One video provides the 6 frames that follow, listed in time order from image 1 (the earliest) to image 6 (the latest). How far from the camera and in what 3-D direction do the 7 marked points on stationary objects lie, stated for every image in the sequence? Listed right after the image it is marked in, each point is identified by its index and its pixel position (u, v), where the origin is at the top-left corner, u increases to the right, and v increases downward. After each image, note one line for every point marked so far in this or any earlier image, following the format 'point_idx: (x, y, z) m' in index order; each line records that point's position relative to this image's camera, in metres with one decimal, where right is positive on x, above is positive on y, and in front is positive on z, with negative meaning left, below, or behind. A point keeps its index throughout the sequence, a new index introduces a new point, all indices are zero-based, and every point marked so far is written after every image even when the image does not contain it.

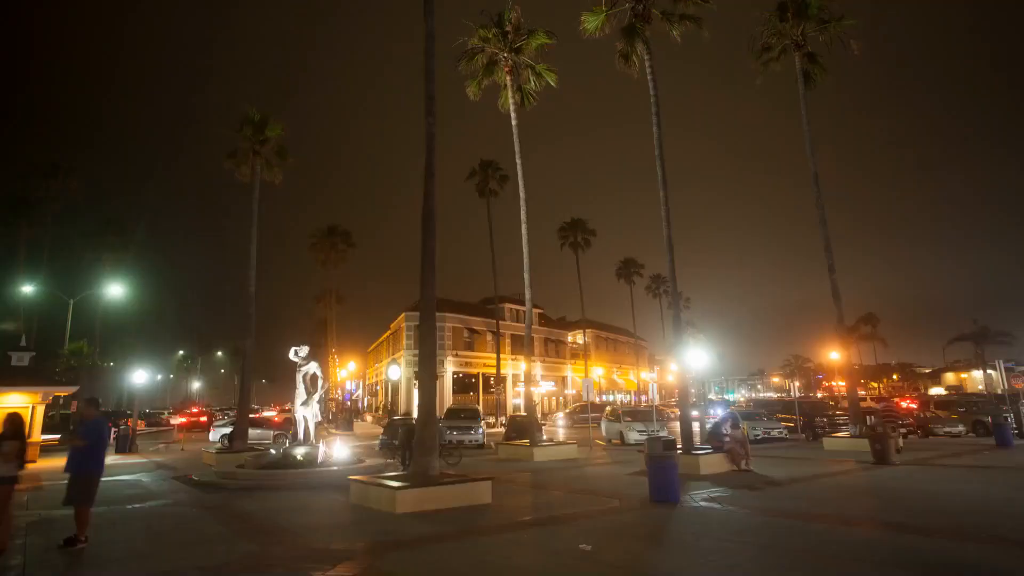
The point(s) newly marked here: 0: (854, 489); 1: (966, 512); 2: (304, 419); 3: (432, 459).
0: (+7.7, -4.4, +13.9) m
1: (+8.4, -4.1, +11.7) m
2: (-6.0, -3.8, +18.3) m
3: (-1.5, -3.3, +12.1) m
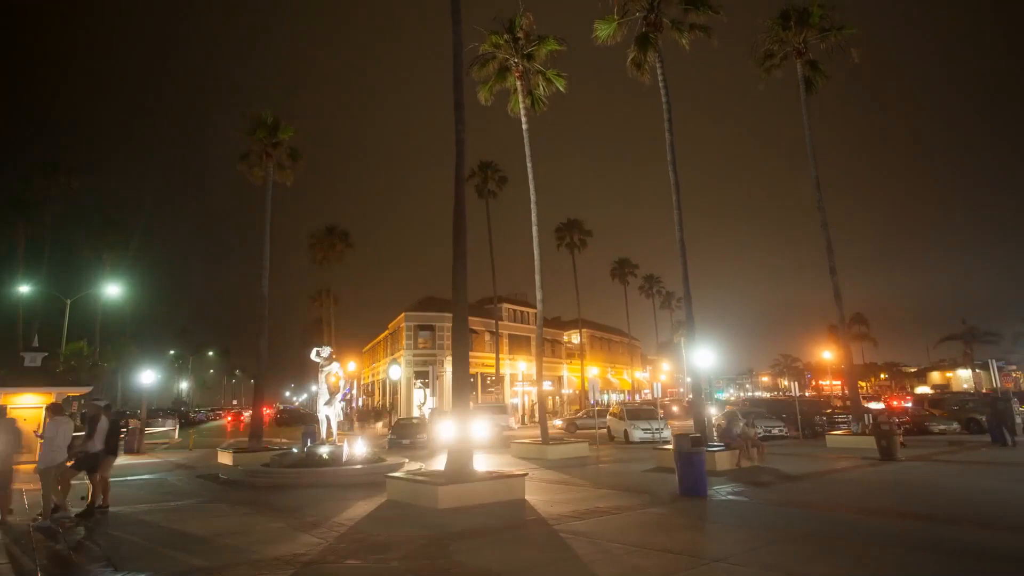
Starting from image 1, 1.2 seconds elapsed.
0: (+8.3, -4.5, +14.5) m
1: (+9.0, -4.1, +12.3) m
2: (-5.5, -3.8, +18.6) m
3: (-0.9, -3.3, +12.5) m
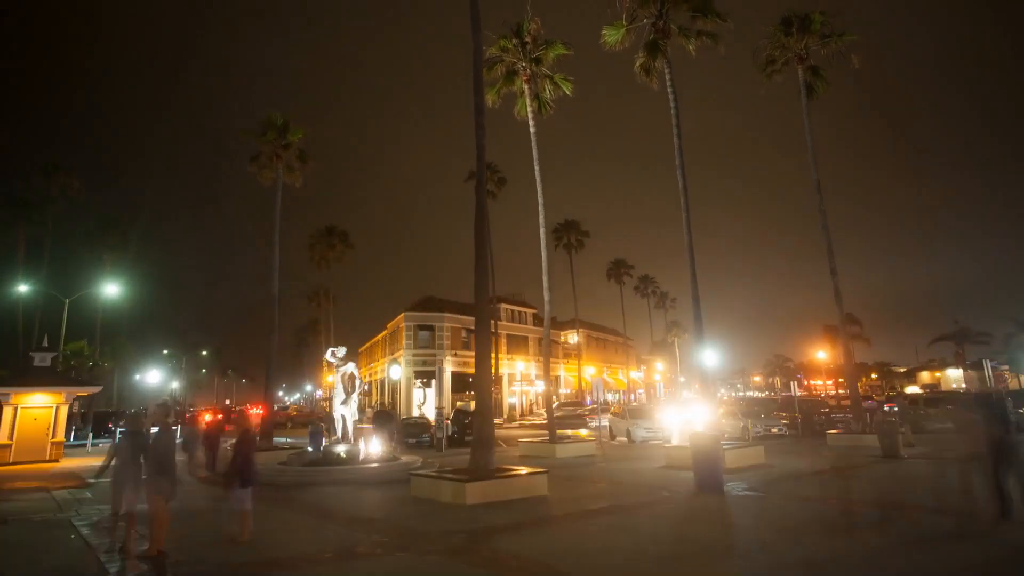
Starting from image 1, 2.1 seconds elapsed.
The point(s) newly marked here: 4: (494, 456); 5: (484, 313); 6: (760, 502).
0: (+8.7, -4.5, +15.0) m
1: (+9.4, -4.2, +12.8) m
2: (-5.1, -3.9, +18.9) m
3: (-0.4, -3.4, +12.8) m
4: (-0.4, -3.4, +12.9) m
5: (-0.6, -0.5, +13.7) m
6: (+4.8, -4.1, +12.1) m
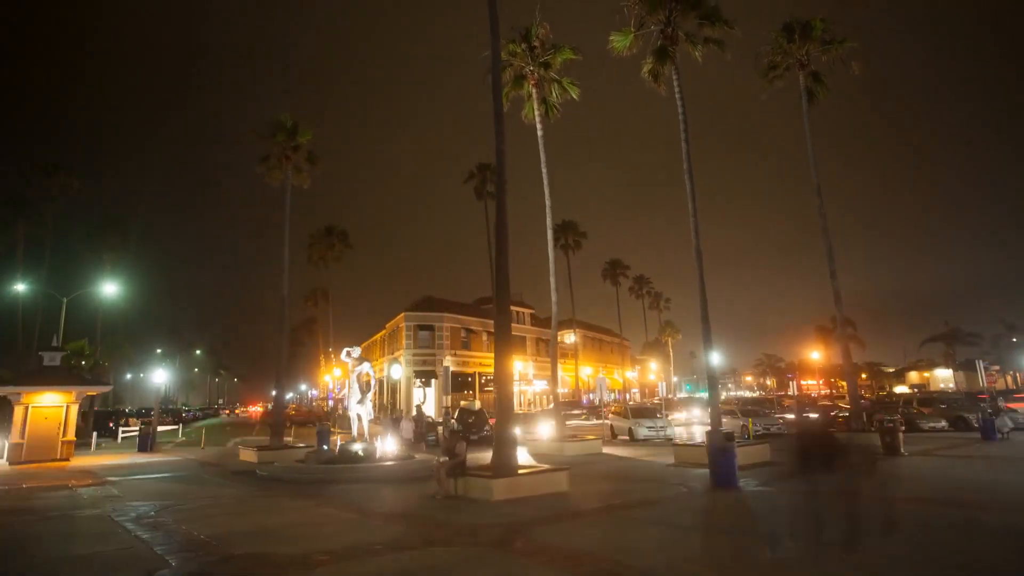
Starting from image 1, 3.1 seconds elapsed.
0: (+9.1, -4.6, +15.5) m
1: (+9.9, -4.3, +13.3) m
2: (-4.7, -3.9, +19.2) m
3: (0.0, -3.4, +13.2) m
4: (+0.1, -3.5, +13.3) m
5: (-0.2, -0.6, +14.0) m
6: (+5.2, -4.2, +12.5) m
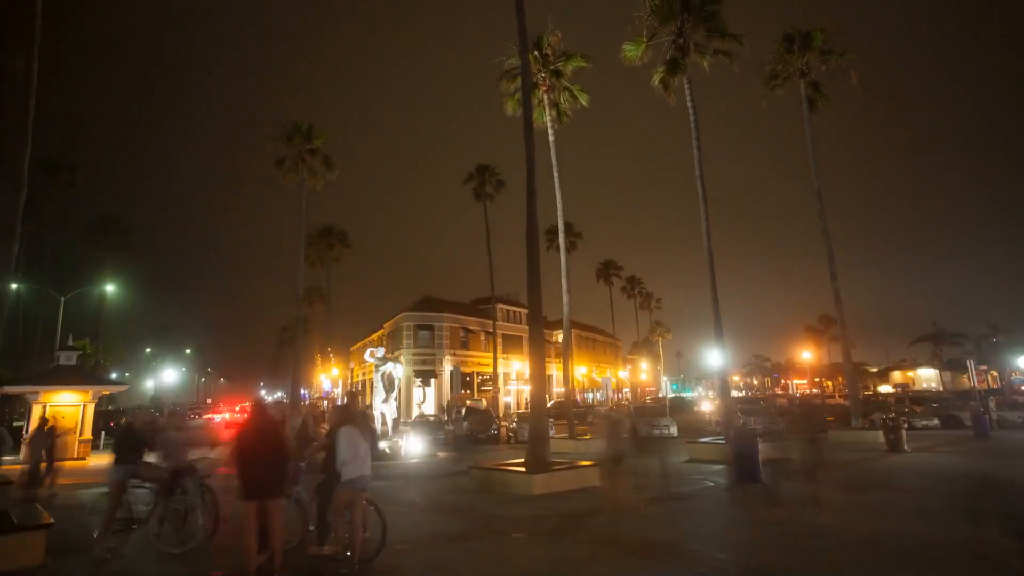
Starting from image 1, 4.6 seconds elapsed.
0: (+9.8, -4.7, +16.3) m
1: (+10.6, -4.4, +14.1) m
2: (-4.1, -4.0, +19.7) m
3: (+0.7, -3.5, +13.8) m
4: (+0.8, -3.6, +13.9) m
5: (+0.6, -0.6, +14.6) m
6: (+6.0, -4.3, +13.3) m
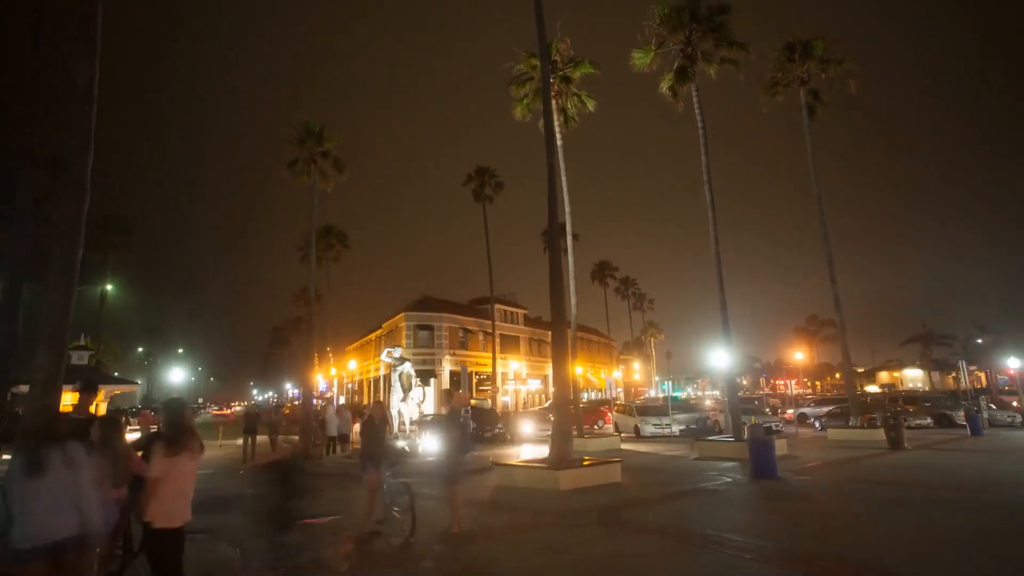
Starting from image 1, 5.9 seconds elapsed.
0: (+10.3, -4.8, +16.9) m
1: (+11.1, -4.5, +14.8) m
2: (-3.7, -4.0, +20.1) m
3: (+1.3, -3.6, +14.3) m
4: (+1.4, -3.6, +14.4) m
5: (+1.1, -0.7, +15.1) m
6: (+6.5, -4.4, +13.8) m
